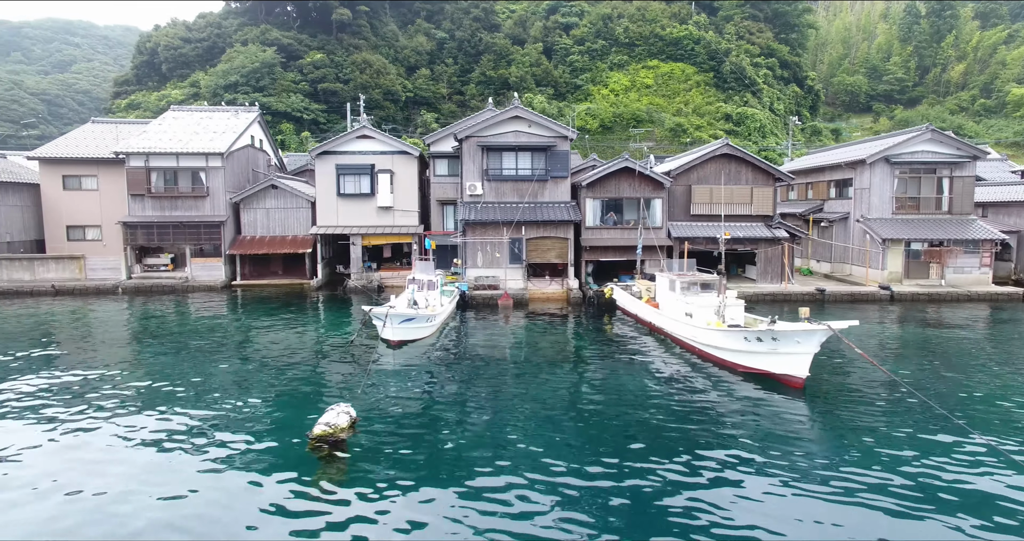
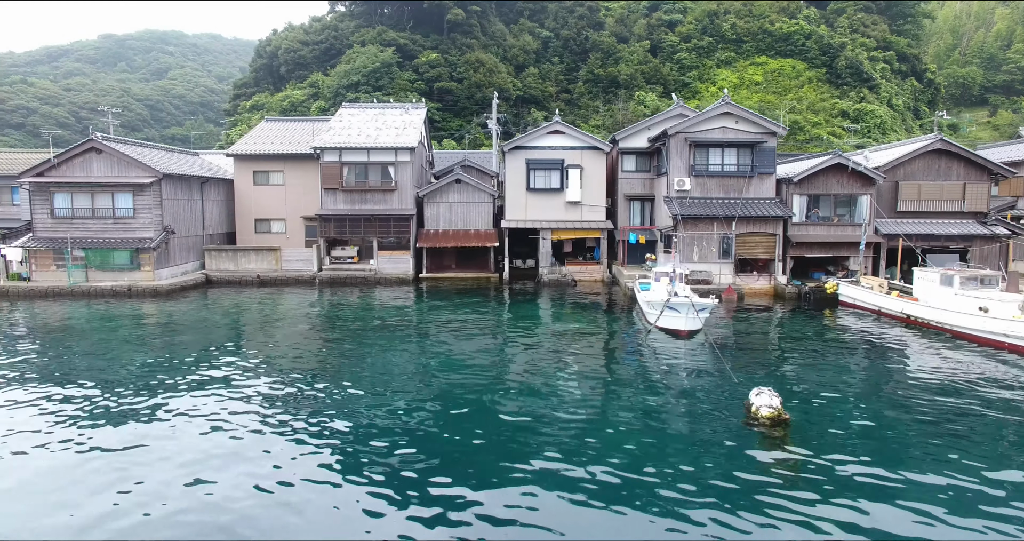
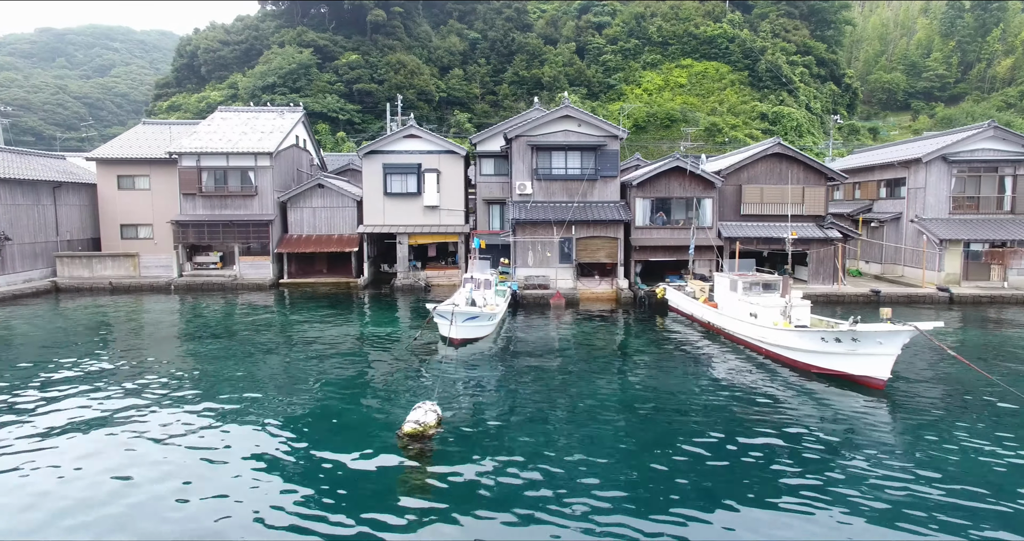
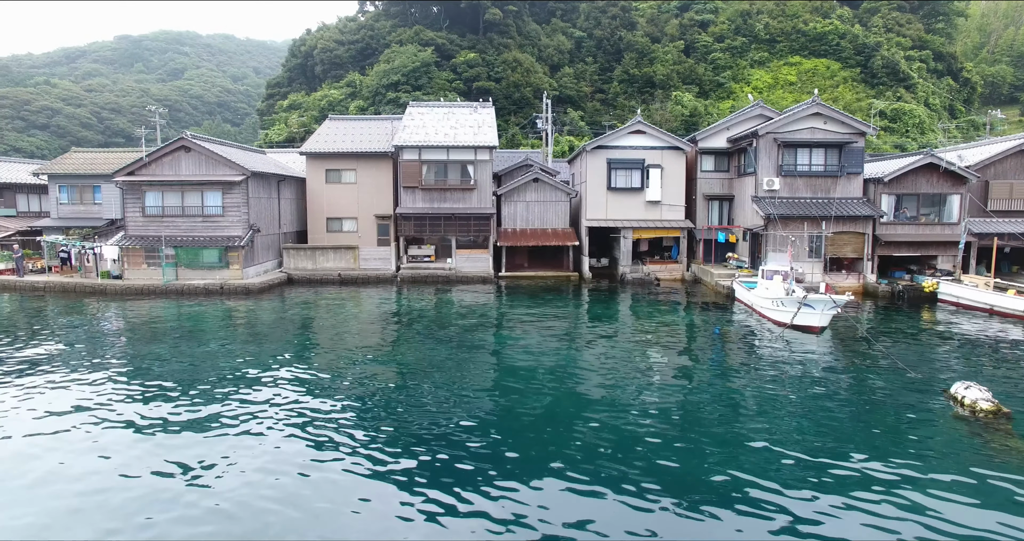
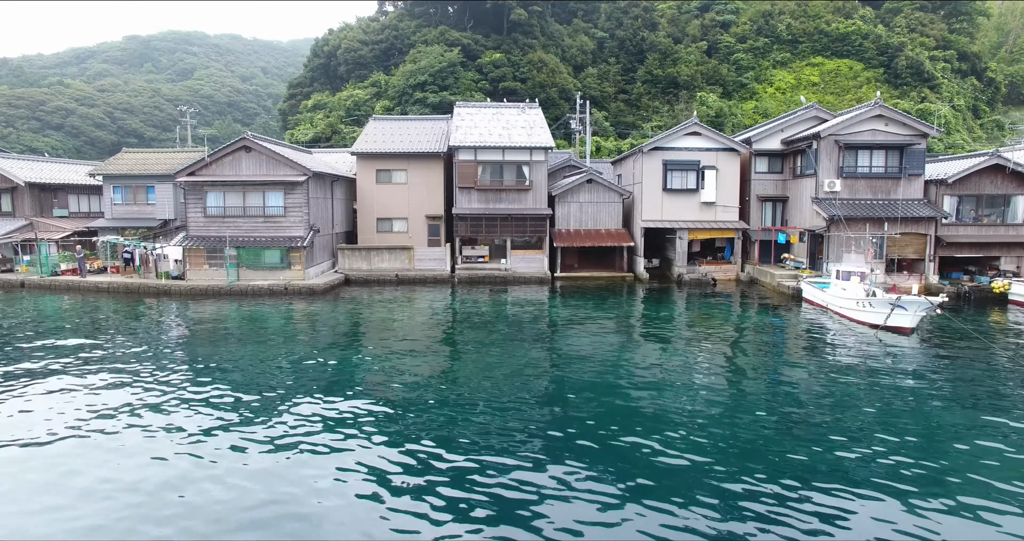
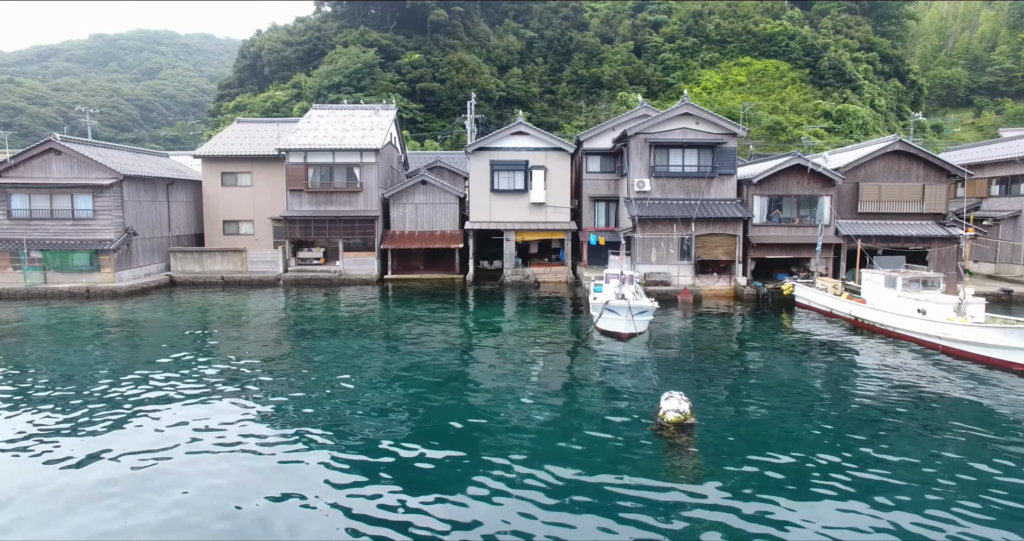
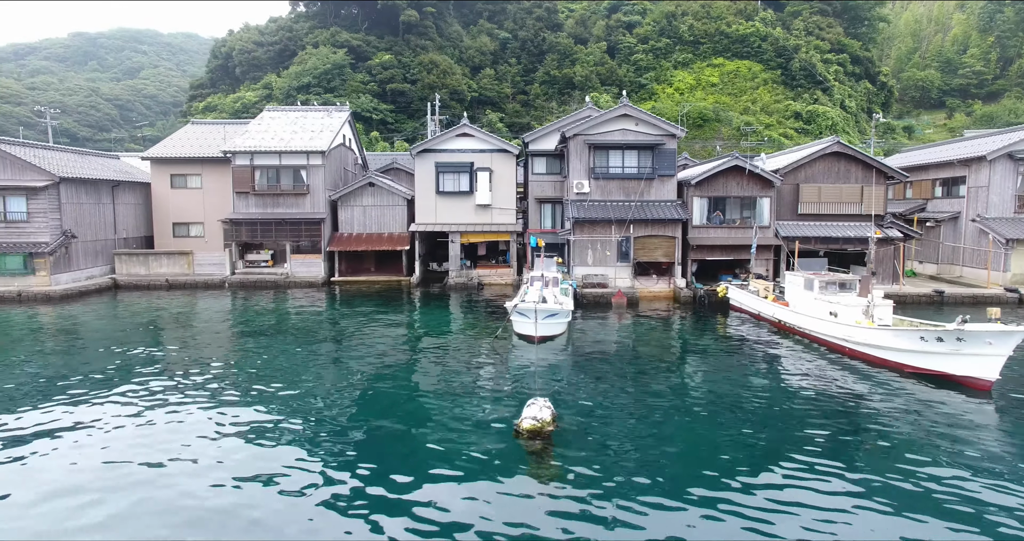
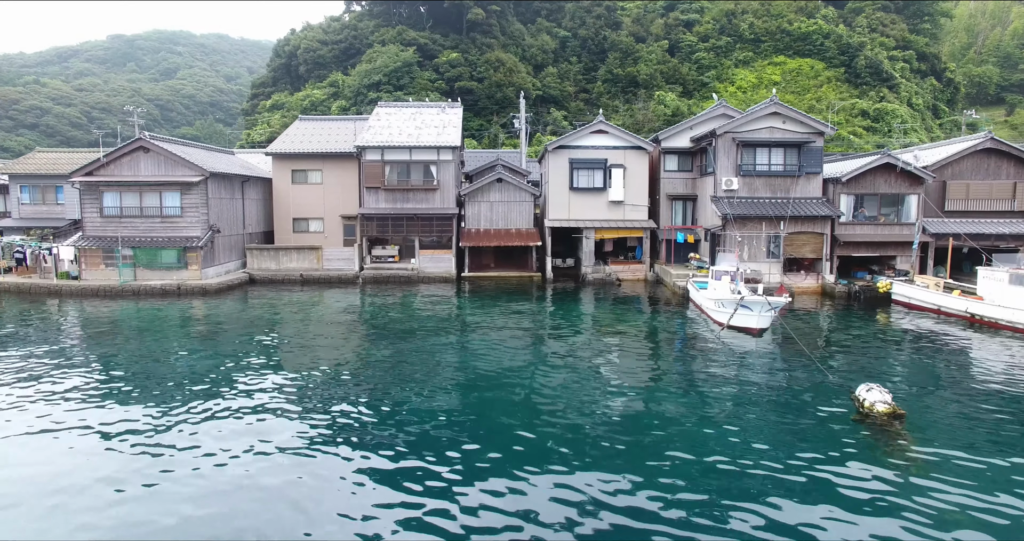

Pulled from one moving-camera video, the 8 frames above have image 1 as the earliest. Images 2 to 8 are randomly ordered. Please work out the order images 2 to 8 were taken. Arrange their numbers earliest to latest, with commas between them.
3, 7, 6, 2, 8, 4, 5
